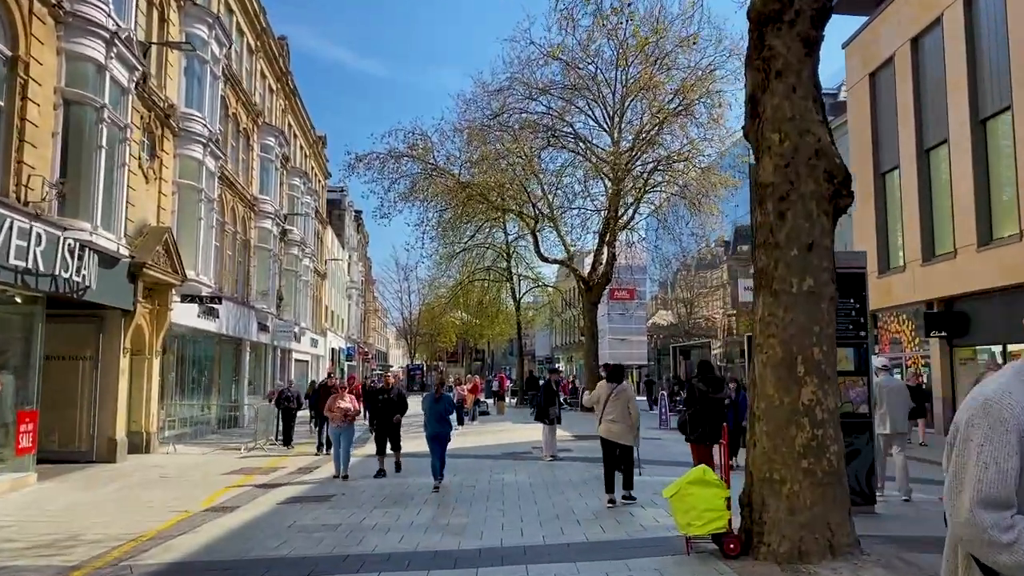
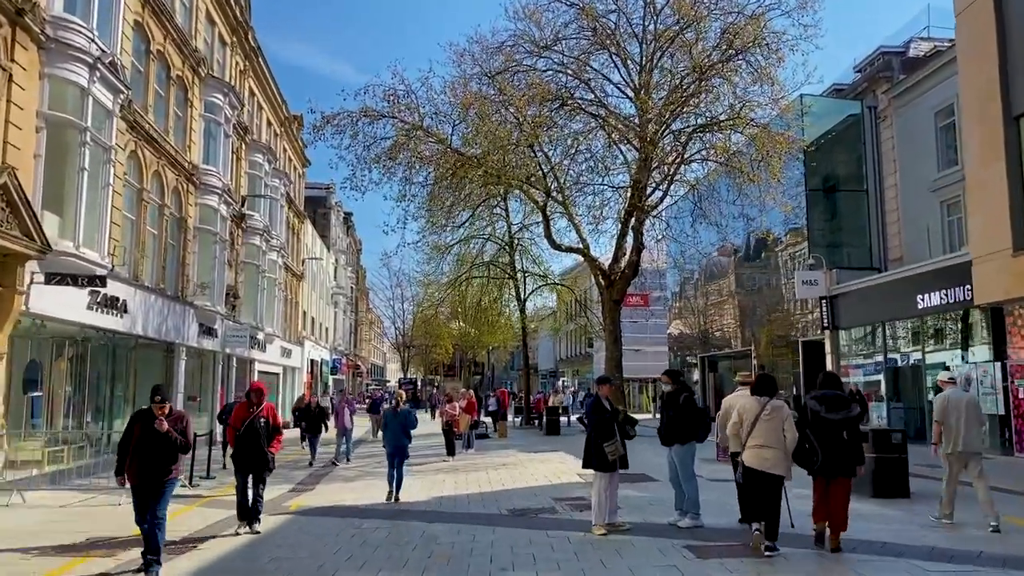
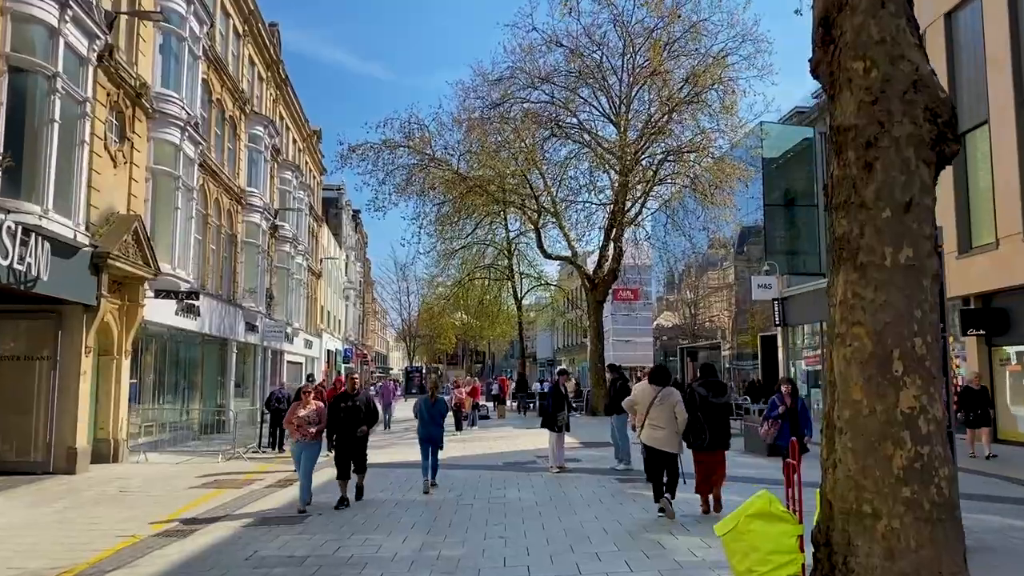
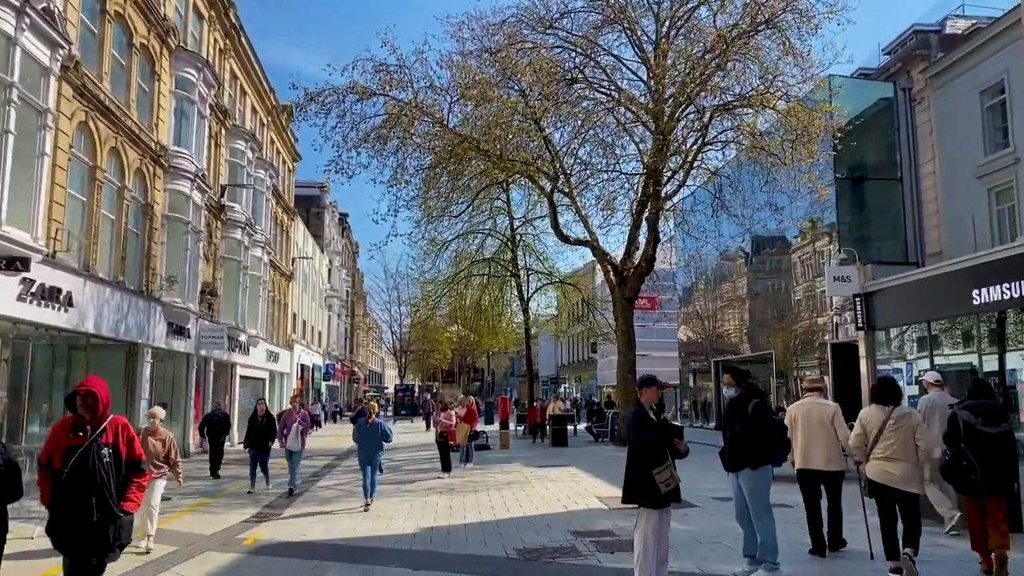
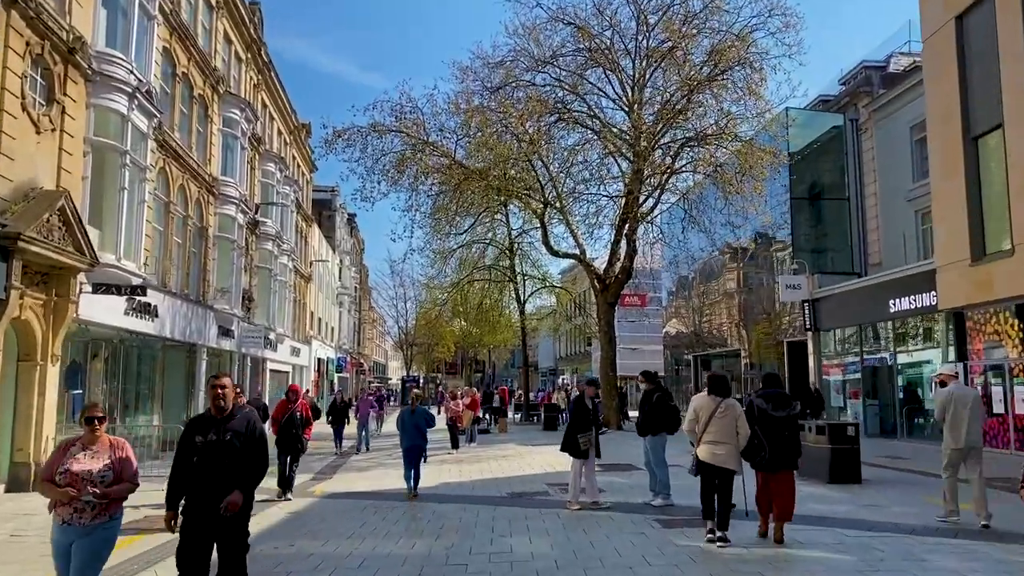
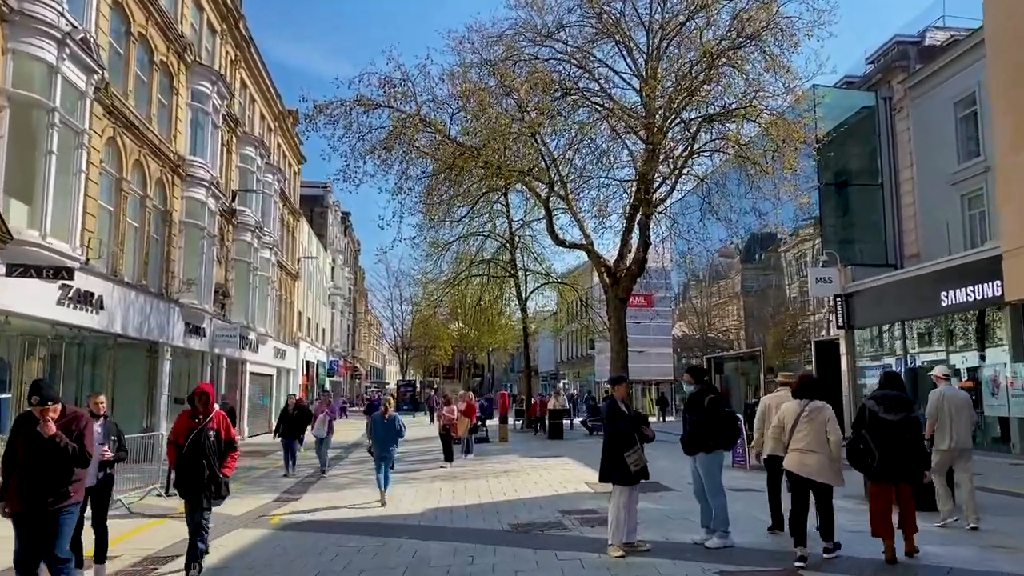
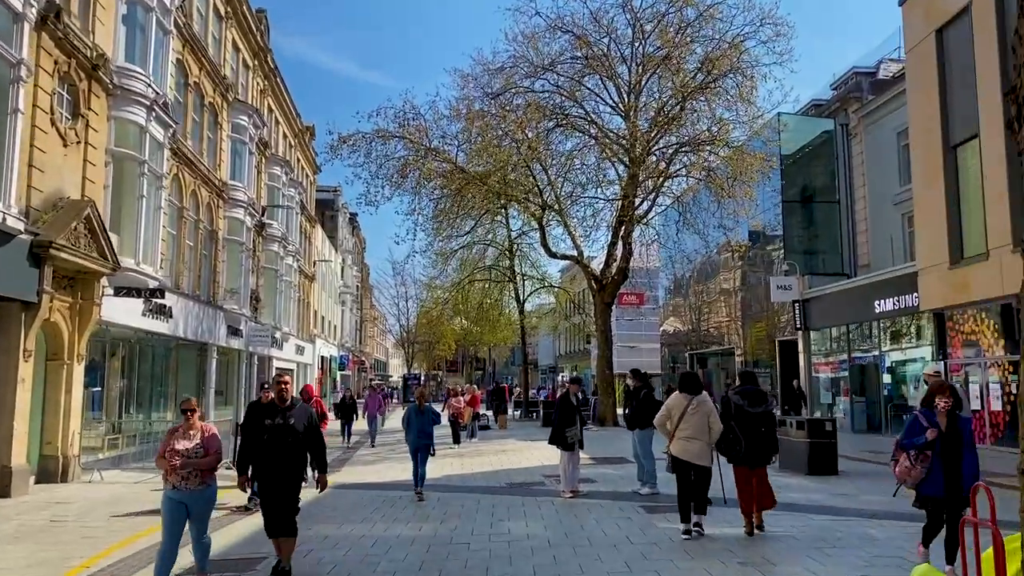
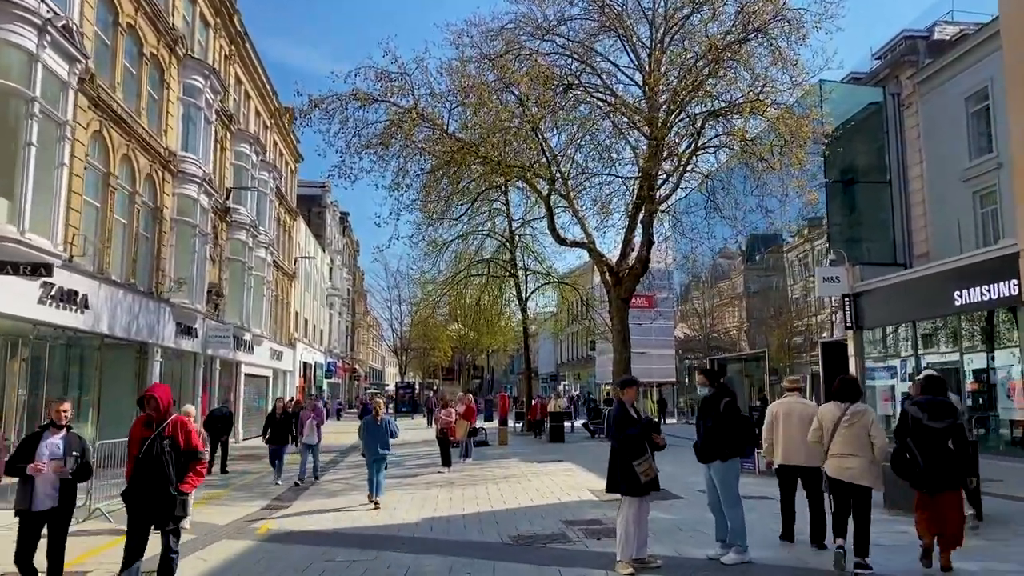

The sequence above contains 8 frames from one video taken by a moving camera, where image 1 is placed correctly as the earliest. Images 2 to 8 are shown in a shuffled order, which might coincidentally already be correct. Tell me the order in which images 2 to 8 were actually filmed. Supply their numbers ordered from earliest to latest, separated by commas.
3, 7, 5, 2, 6, 8, 4
